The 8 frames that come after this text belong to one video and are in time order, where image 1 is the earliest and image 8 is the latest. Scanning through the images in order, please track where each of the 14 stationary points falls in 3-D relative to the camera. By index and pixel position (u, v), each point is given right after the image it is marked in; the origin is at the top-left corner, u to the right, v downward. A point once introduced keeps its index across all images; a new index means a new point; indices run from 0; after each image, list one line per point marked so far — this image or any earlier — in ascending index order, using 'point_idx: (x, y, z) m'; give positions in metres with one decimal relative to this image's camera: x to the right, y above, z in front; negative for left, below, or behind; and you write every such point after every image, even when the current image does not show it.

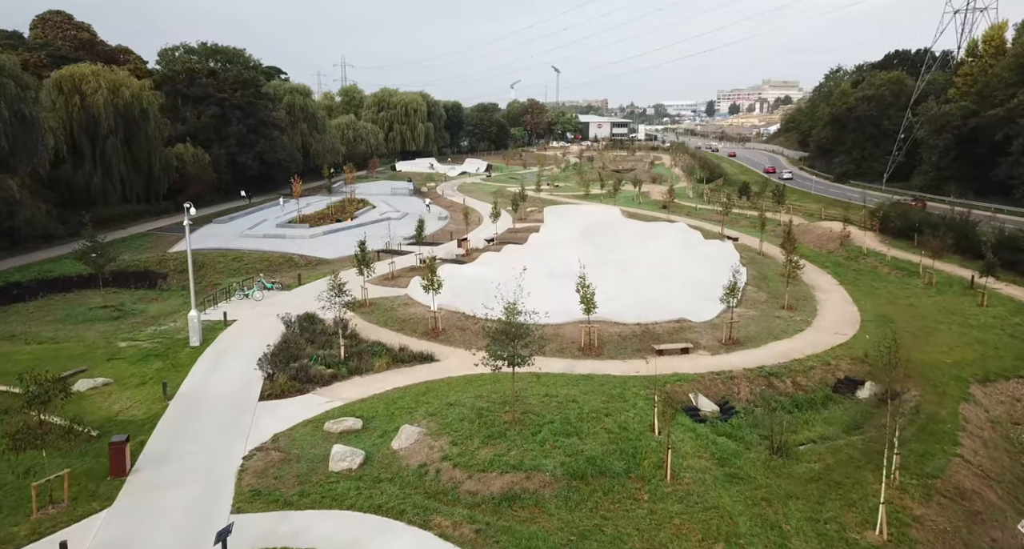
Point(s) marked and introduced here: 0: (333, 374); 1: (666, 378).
0: (-4.8, -2.7, +16.1) m
1: (+4.2, -2.8, +16.2) m
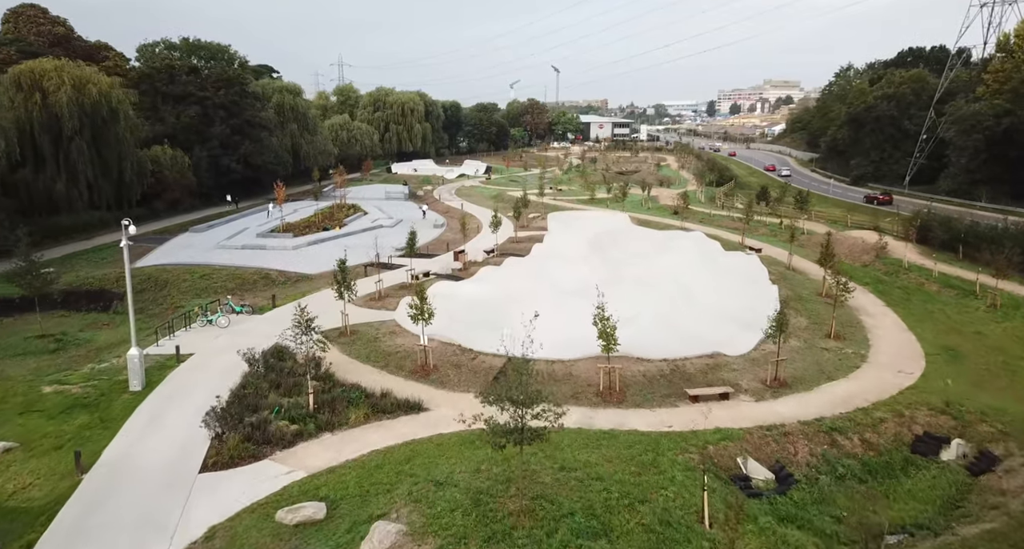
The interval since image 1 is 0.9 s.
0: (-4.7, -3.4, +13.1) m
1: (+4.3, -3.6, +13.2) m
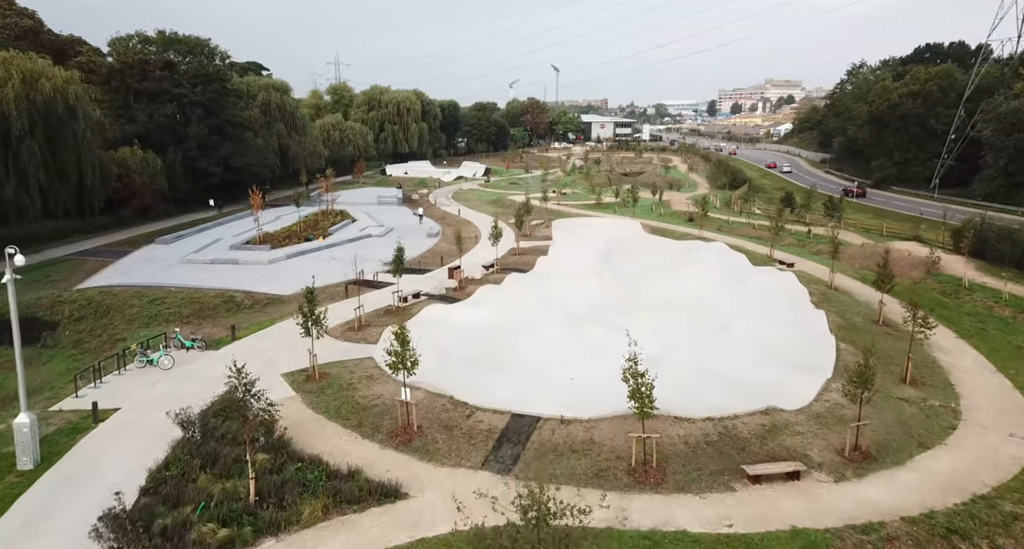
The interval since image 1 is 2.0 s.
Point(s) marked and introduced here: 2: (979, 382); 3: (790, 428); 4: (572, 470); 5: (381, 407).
0: (-4.6, -4.3, +9.6) m
1: (+4.4, -4.4, +9.7) m
2: (+12.0, -2.7, +15.3) m
3: (+6.1, -3.4, +13.2) m
4: (+1.2, -3.9, +11.8) m
5: (-3.2, -3.1, +14.3) m
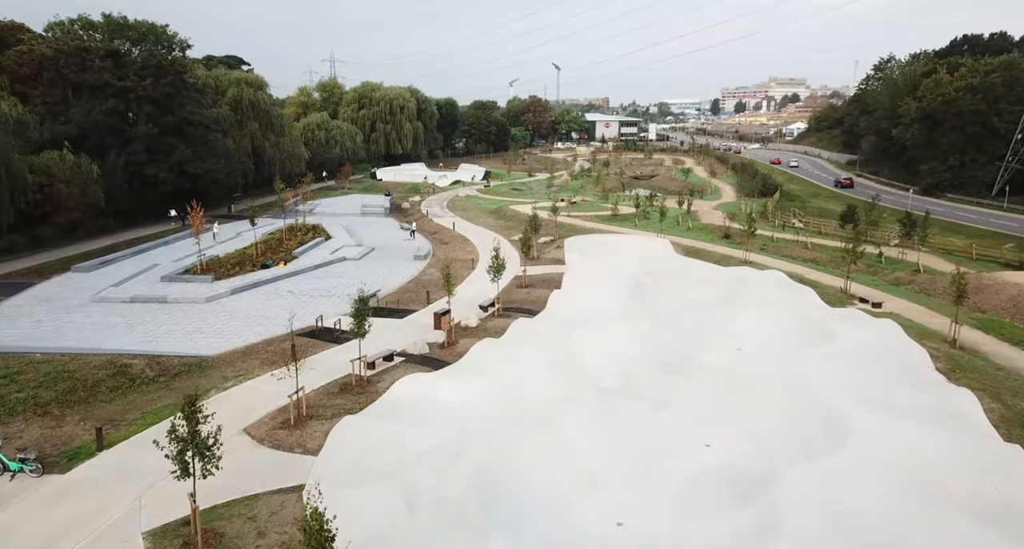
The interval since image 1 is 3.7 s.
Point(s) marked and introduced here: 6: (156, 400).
0: (-4.4, -5.8, +3.2) m
1: (+4.6, -6.0, +3.3) m
2: (+12.2, -4.3, +8.9) m
3: (+6.3, -4.9, +6.7) m
4: (+1.4, -5.4, +5.4) m
5: (-2.9, -4.7, +7.9) m
6: (-8.7, -3.0, +14.6) m
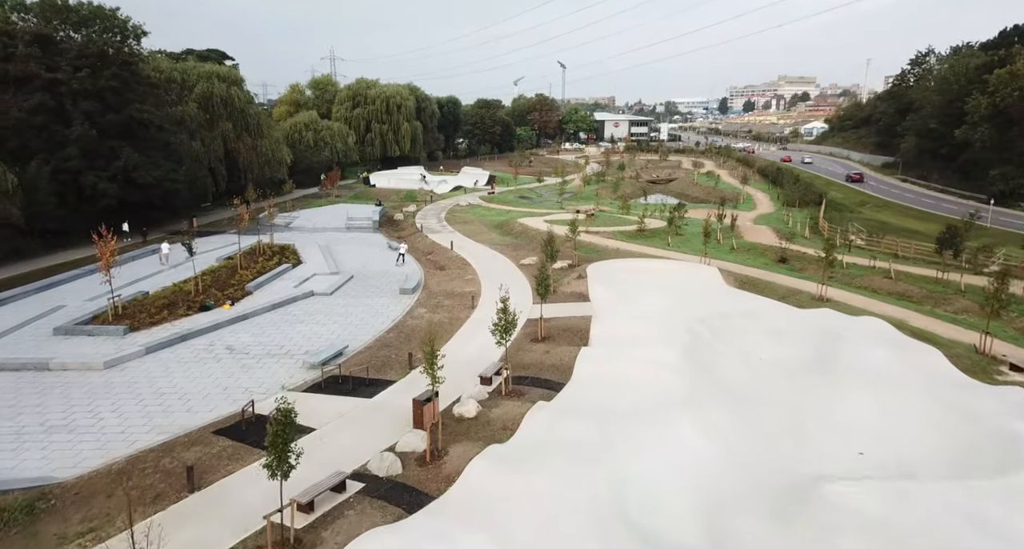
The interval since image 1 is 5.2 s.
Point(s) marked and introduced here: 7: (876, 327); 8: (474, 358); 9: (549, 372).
0: (-4.2, -7.4, -3.1) m
1: (+4.9, -7.5, -3.1) m
2: (+12.5, -5.9, +2.5) m
3: (+6.6, -6.5, +0.4) m
4: (+1.7, -7.0, -0.9) m
5: (-2.7, -6.3, +1.6) m
6: (-8.4, -4.5, +8.4) m
7: (+11.7, -1.6, +18.7) m
8: (-1.1, -2.3, +17.3) m
9: (+1.0, -2.7, +16.6) m
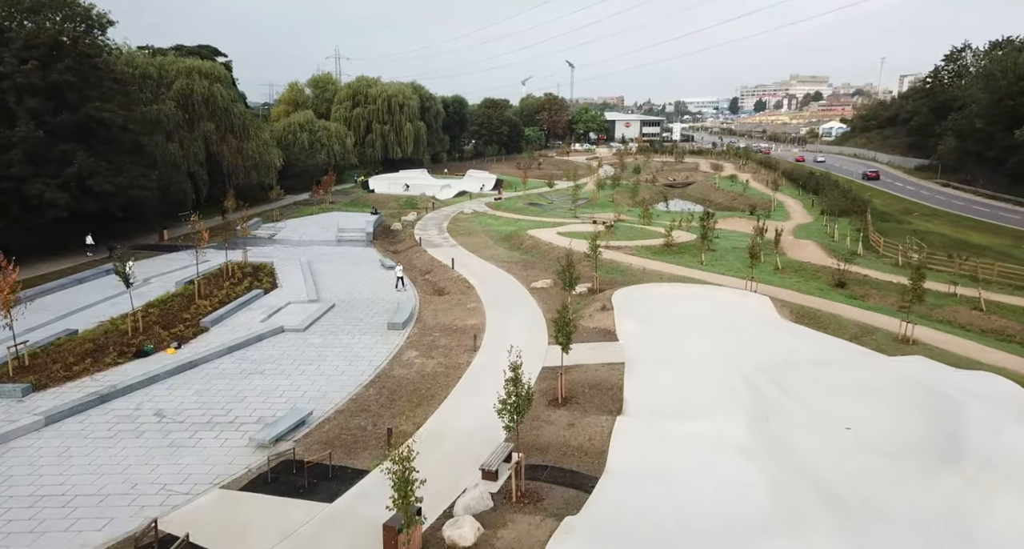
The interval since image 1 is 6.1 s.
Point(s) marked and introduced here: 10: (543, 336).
0: (-4.1, -8.5, -7.3) m
1: (+4.9, -8.6, -7.4) m
2: (+12.6, -7.0, -1.9) m
3: (+6.7, -7.6, -4.0) m
4: (+1.7, -8.1, -5.2) m
5: (-2.6, -7.3, -2.7) m
6: (-8.2, -5.6, +4.2) m
7: (+12.0, -2.7, +14.3) m
8: (-0.8, -3.4, +13.1) m
9: (+1.3, -3.8, +12.3) m
10: (+1.1, -2.0, +19.8) m
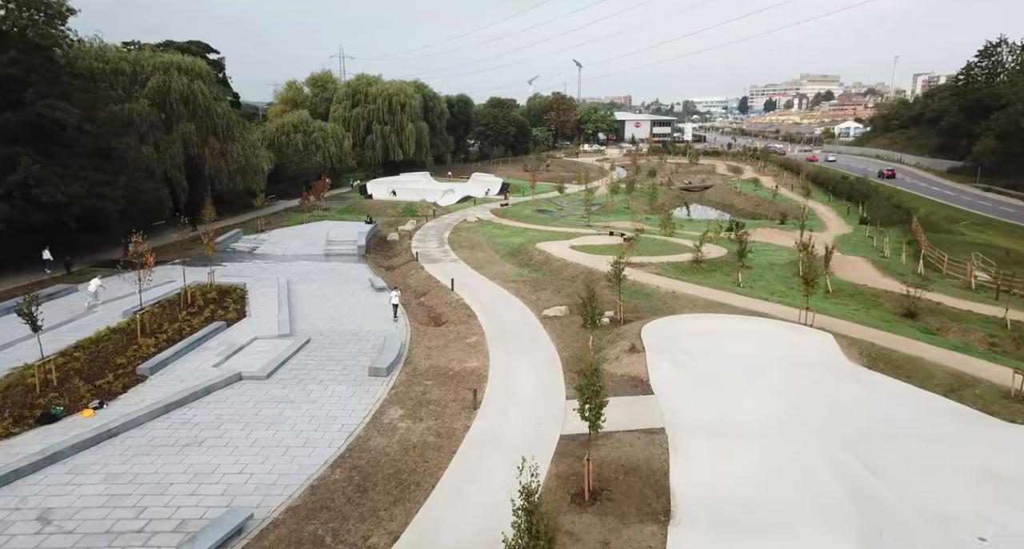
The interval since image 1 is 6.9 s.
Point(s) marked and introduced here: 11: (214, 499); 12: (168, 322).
0: (-4.2, -9.4, -11.1) m
1: (+4.9, -9.6, -11.3) m
2: (+12.6, -7.9, -5.9) m
3: (+6.7, -8.6, -7.9) m
4: (+1.7, -9.0, -9.0) m
5: (-2.6, -8.3, -6.4) m
6: (-8.1, -6.5, +0.5) m
7: (+12.2, -3.7, +10.3) m
8: (-0.6, -4.4, +9.3) m
9: (+1.5, -4.7, +8.5) m
10: (+1.3, -3.0, +16.0) m
11: (-5.6, -4.1, +11.2) m
12: (-11.0, -1.4, +19.1) m
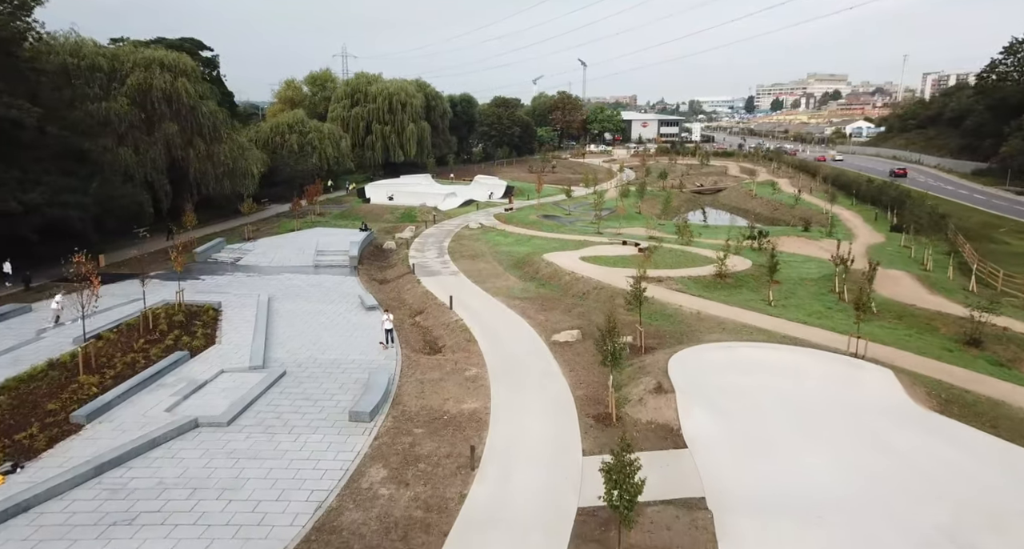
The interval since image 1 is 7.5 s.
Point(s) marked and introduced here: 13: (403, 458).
0: (-4.2, -10.1, -13.6) m
1: (+4.8, -10.2, -13.9) m
2: (+12.6, -8.6, -8.5) m
3: (+6.6, -9.2, -10.5) m
4: (+1.6, -9.7, -11.7) m
5: (-2.6, -9.0, -9.0) m
6: (-8.1, -7.2, -2.1) m
7: (+12.3, -4.3, +7.6) m
8: (-0.6, -5.0, +6.7) m
9: (+1.6, -5.4, +5.9) m
10: (+1.4, -3.6, +13.4) m
11: (-5.5, -4.8, +8.6) m
12: (-10.9, -2.1, +16.6) m
13: (-2.4, -3.8, +12.8) m
